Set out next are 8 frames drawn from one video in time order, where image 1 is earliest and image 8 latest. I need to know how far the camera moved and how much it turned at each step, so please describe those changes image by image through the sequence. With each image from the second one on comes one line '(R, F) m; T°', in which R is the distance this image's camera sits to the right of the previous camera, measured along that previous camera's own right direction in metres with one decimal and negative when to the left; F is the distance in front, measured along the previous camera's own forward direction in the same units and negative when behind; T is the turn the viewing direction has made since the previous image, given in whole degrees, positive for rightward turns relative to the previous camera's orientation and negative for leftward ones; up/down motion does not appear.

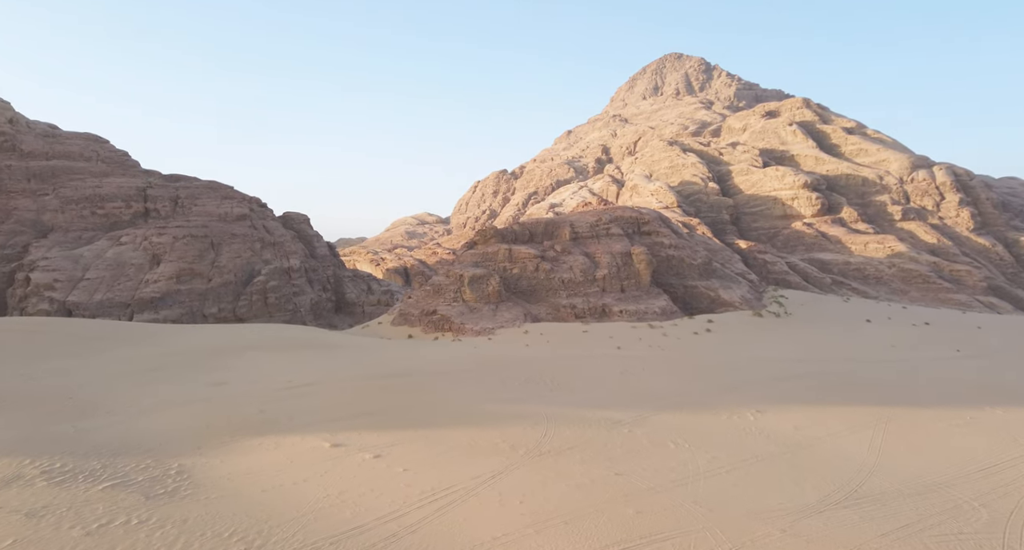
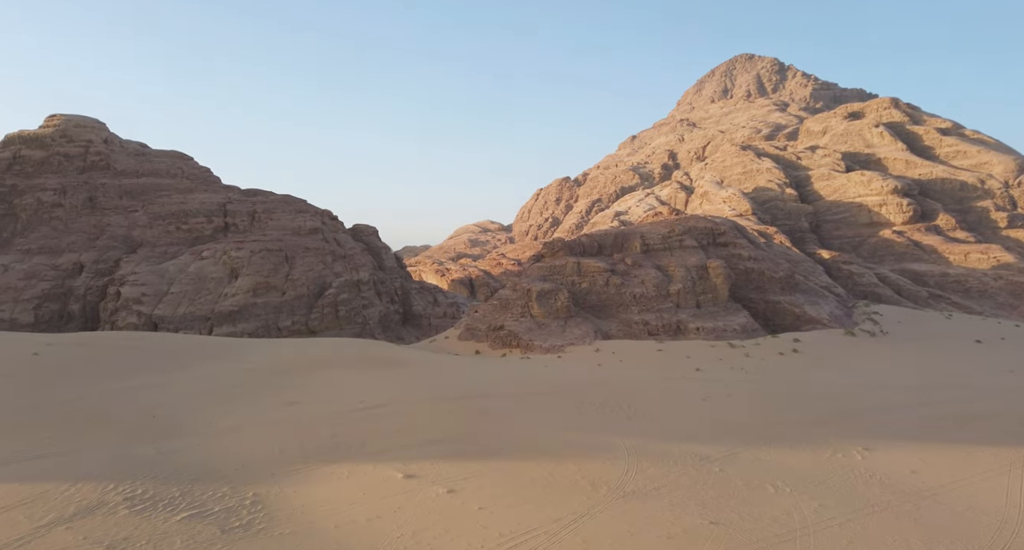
(-0.2, +0.3) m; -6°
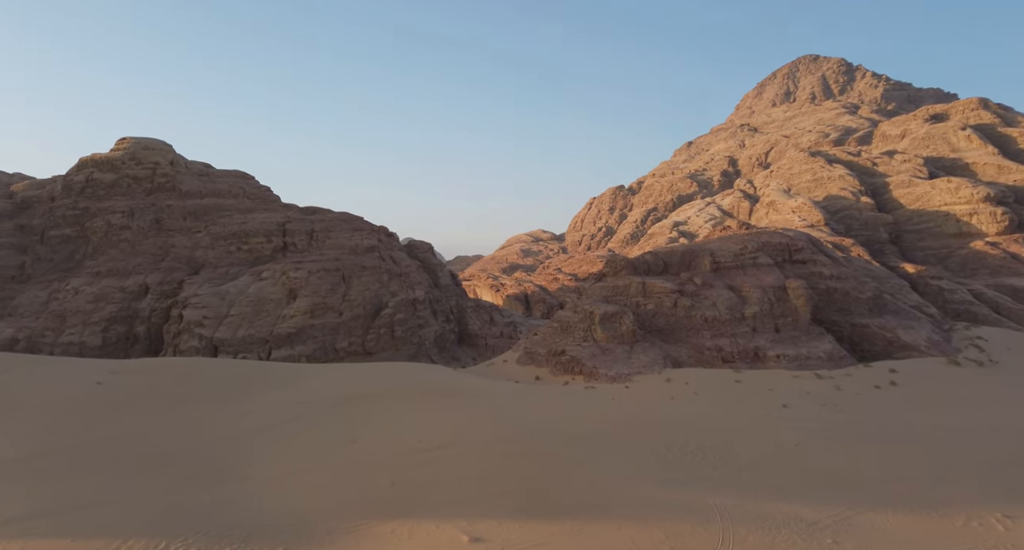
(-0.2, +0.6) m; -5°
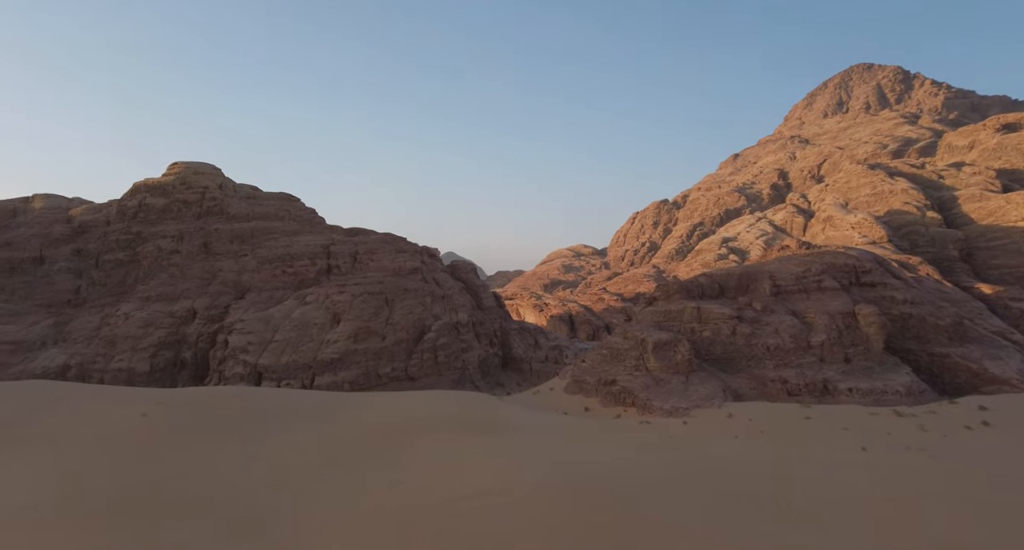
(-0.1, +0.5) m; -4°
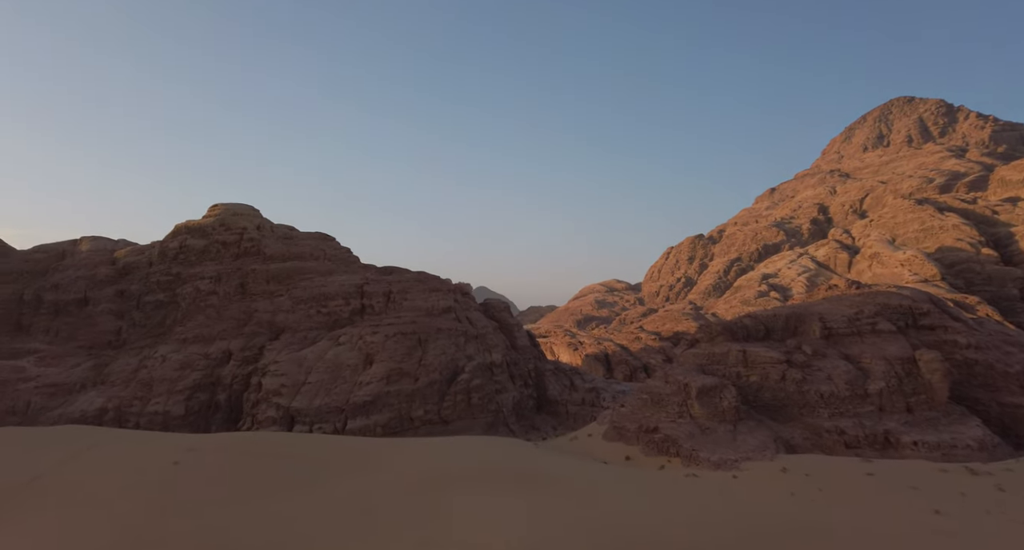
(-0.1, +0.3) m; -3°
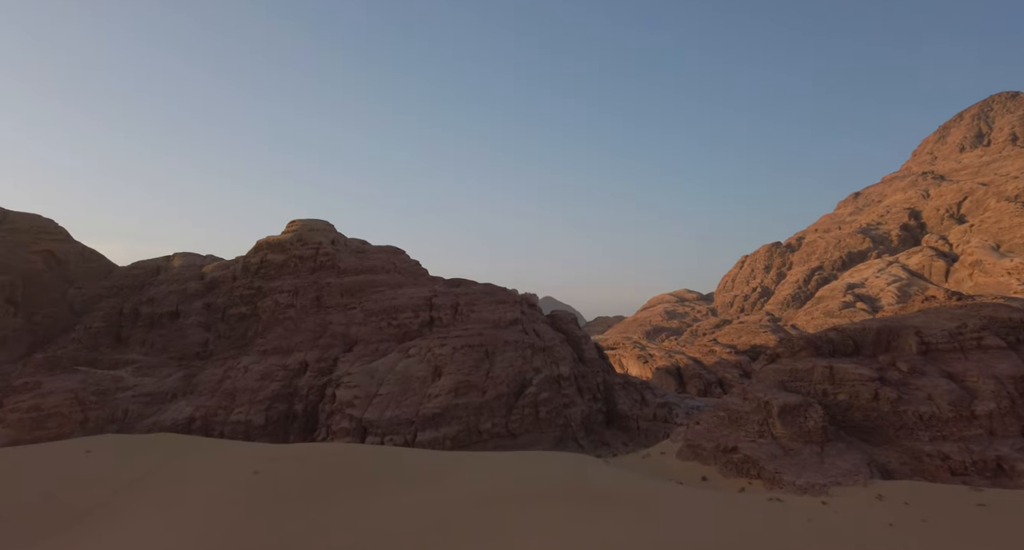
(0.0, +0.2) m; -6°
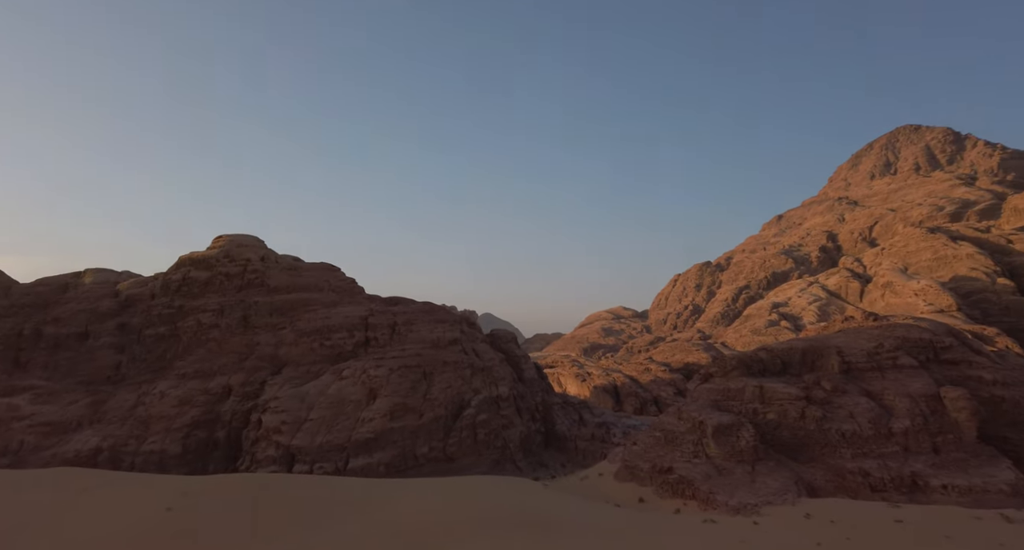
(0.0, +0.2) m; +6°
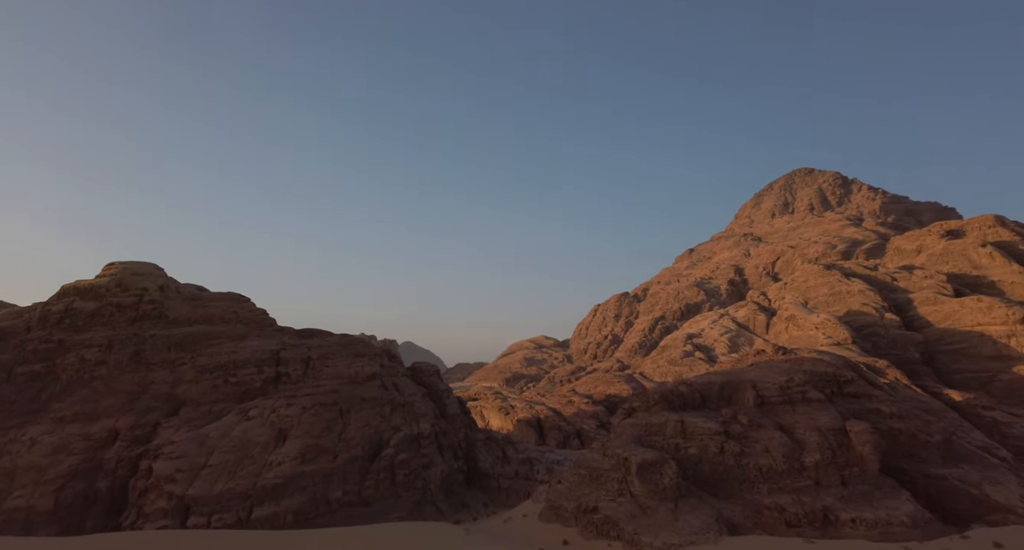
(-0.1, +0.3) m; +7°
